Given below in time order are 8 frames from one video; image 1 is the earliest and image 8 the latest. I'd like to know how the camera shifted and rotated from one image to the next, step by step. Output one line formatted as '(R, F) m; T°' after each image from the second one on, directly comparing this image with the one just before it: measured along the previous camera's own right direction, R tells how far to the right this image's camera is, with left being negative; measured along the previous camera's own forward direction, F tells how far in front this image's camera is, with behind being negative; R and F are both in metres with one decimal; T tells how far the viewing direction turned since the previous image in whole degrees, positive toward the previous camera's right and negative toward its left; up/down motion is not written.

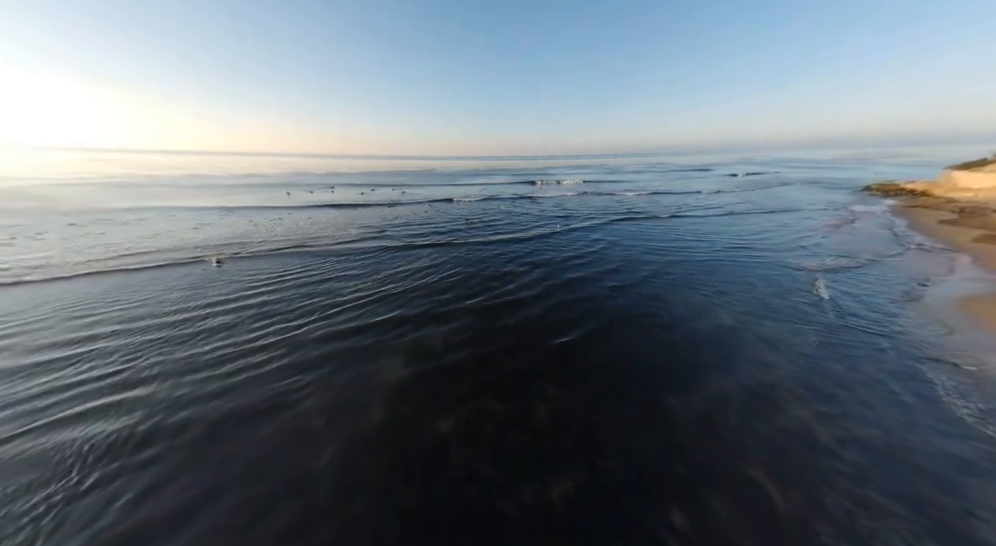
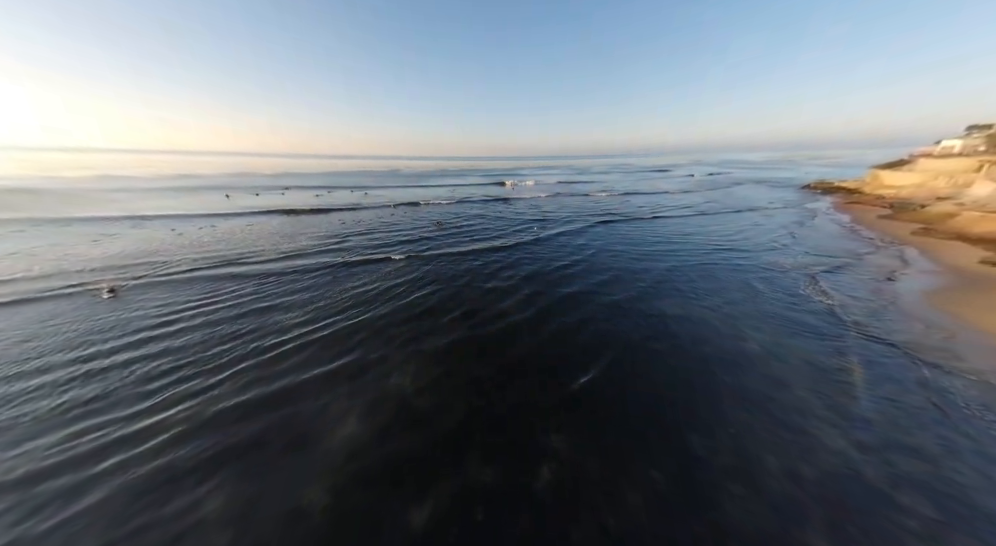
(-0.2, +1.5) m; +6°
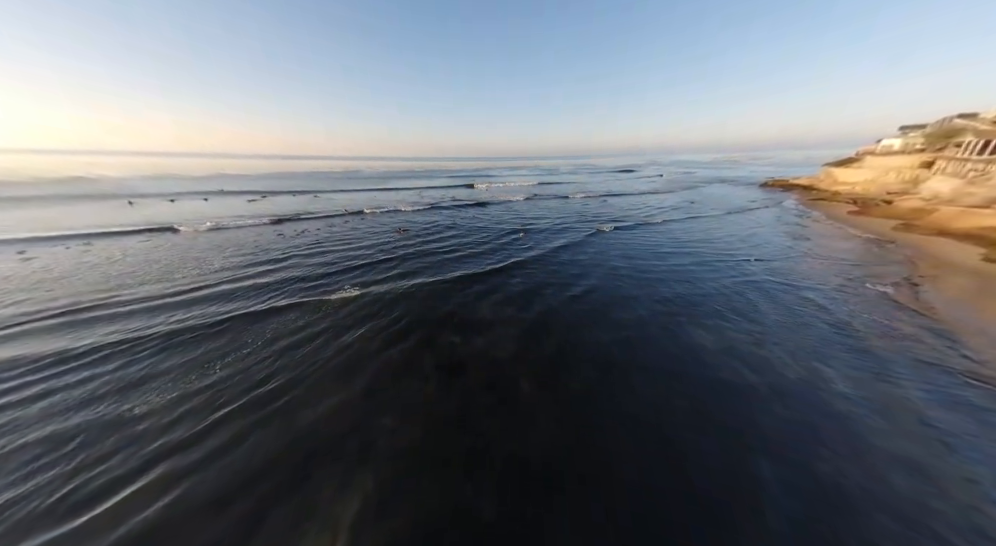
(-0.7, +2.8) m; +6°
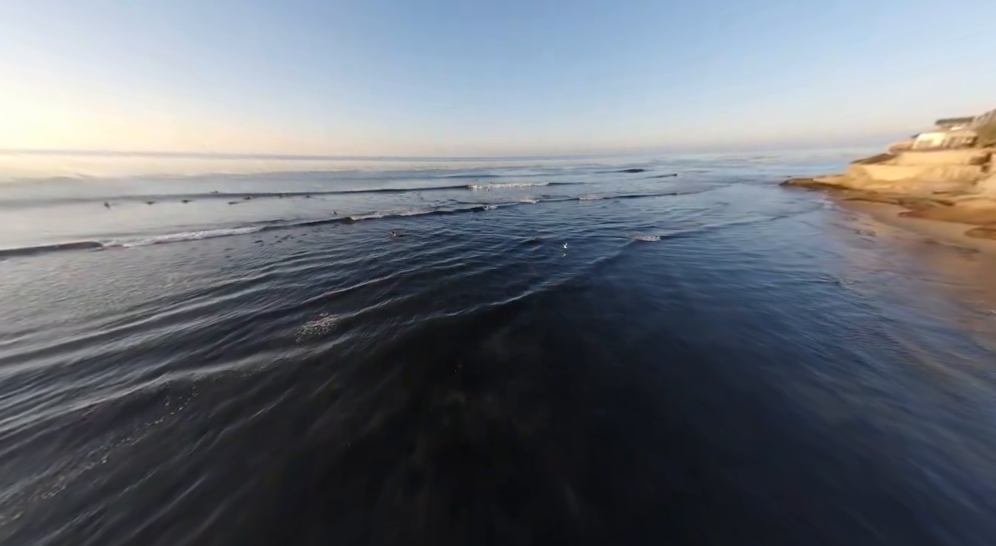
(-0.8, +2.1) m; 0°
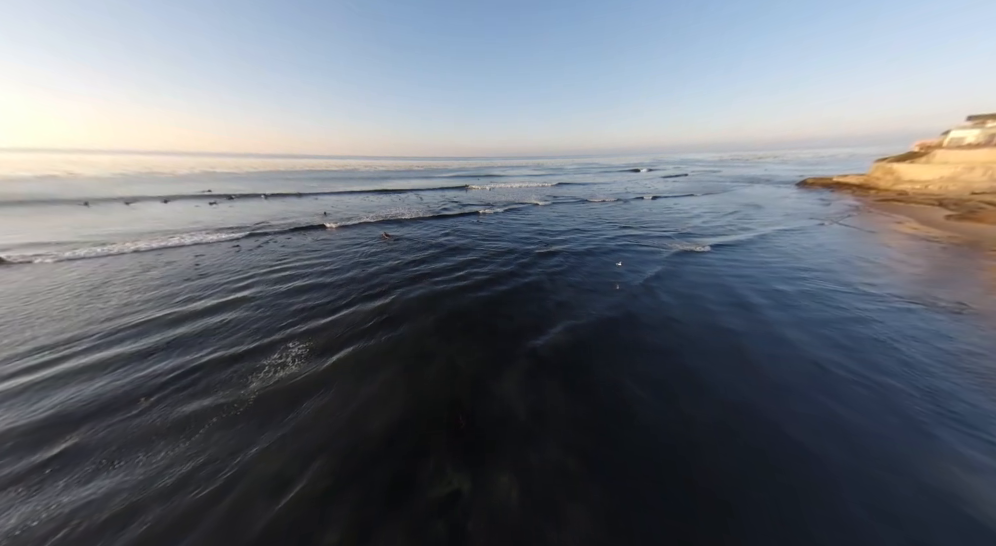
(-0.6, +1.6) m; 0°
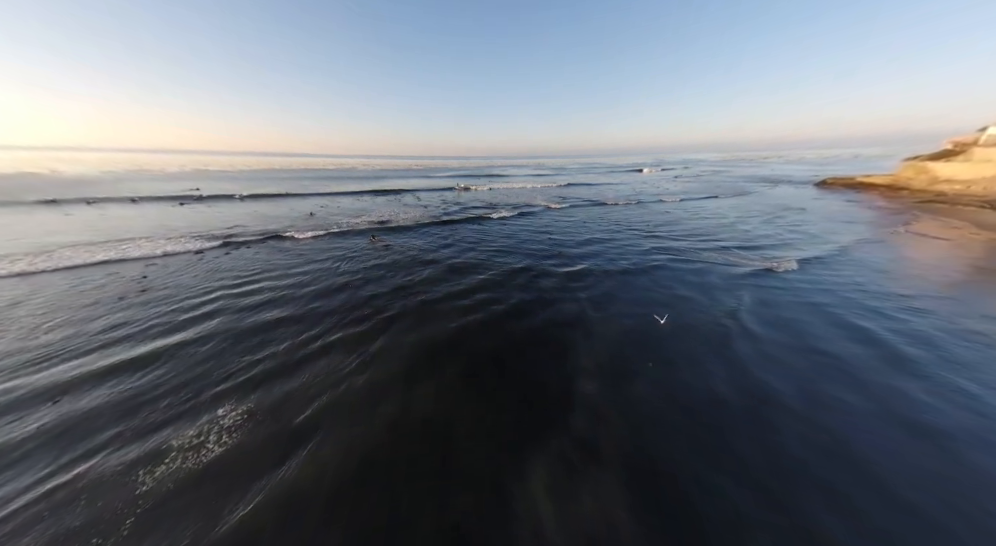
(-0.6, +1.9) m; 0°
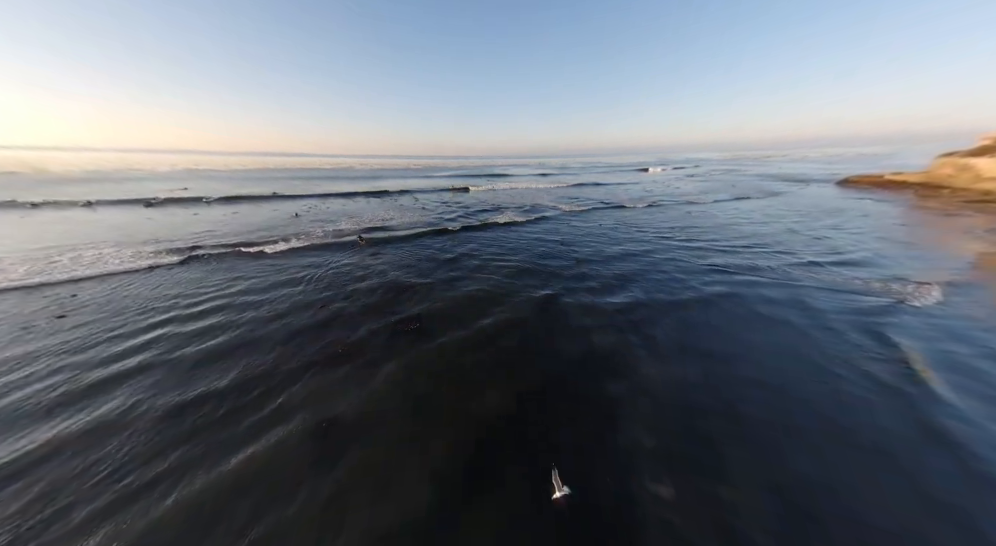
(-0.6, +1.9) m; 0°
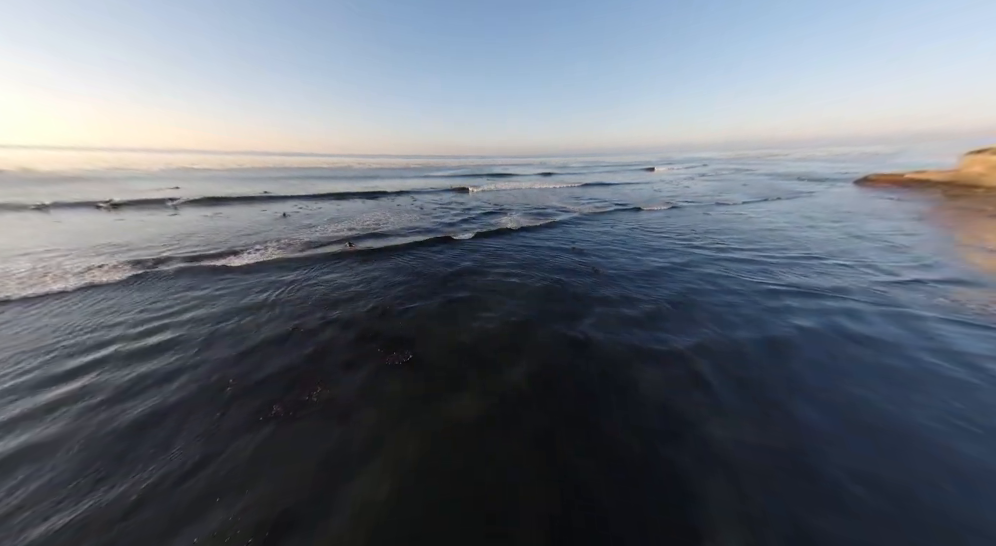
(-0.5, +1.4) m; 0°
